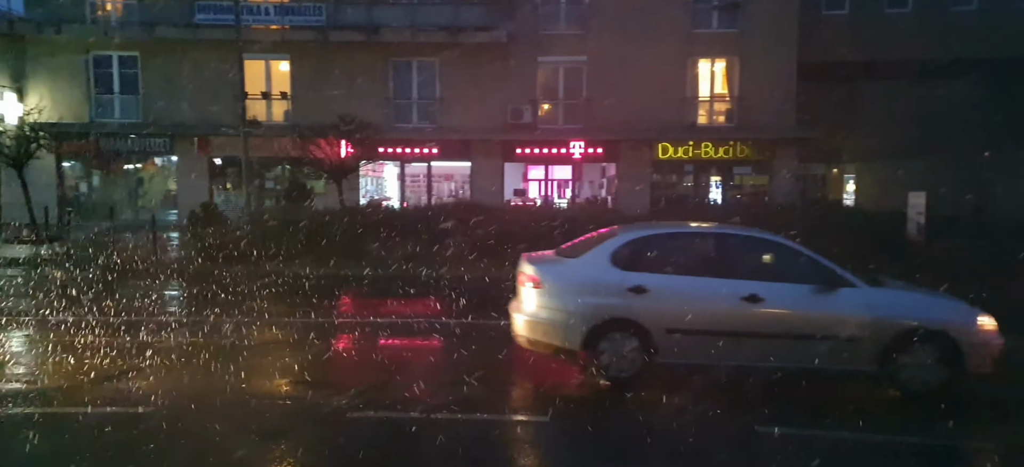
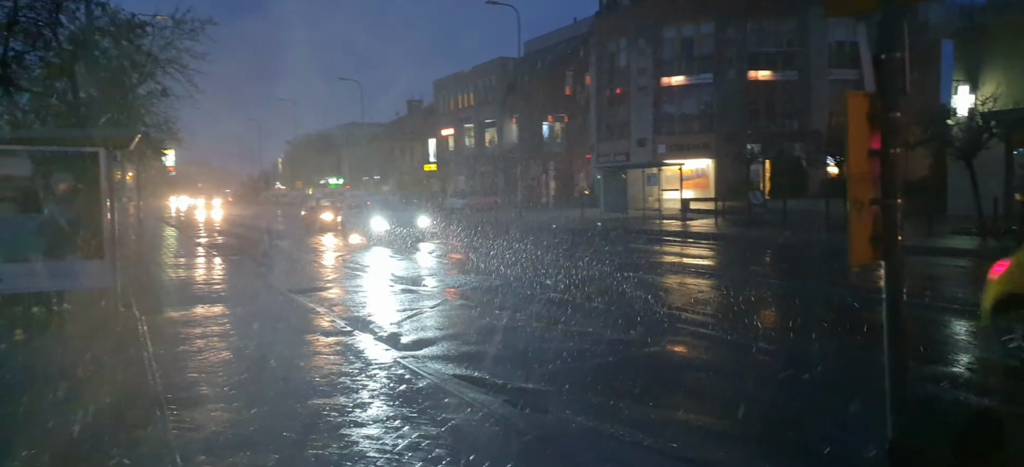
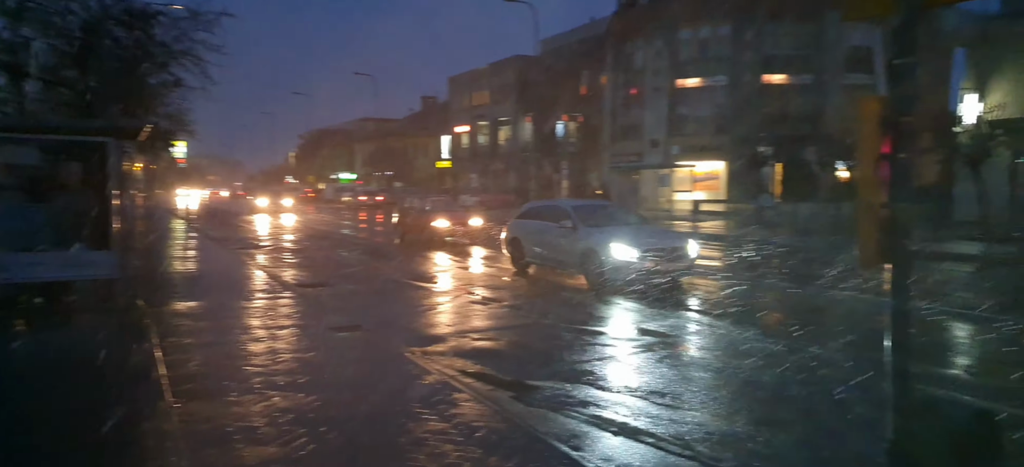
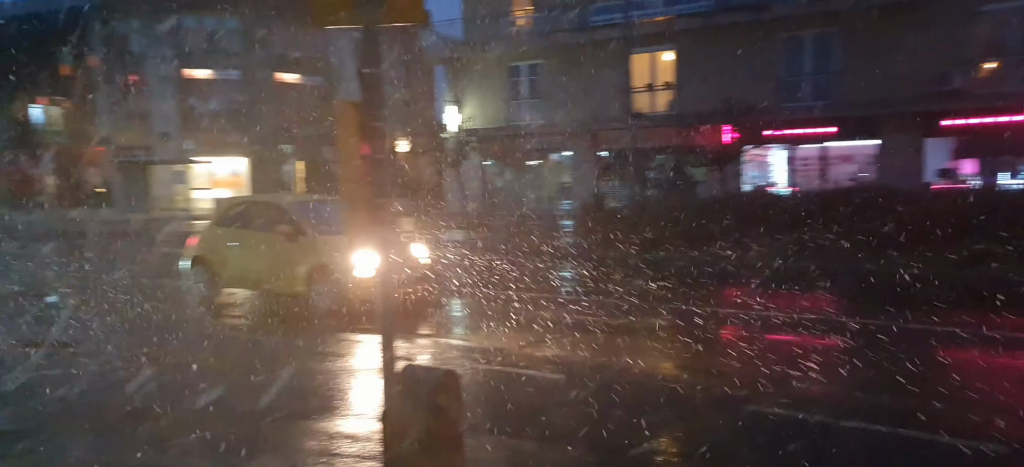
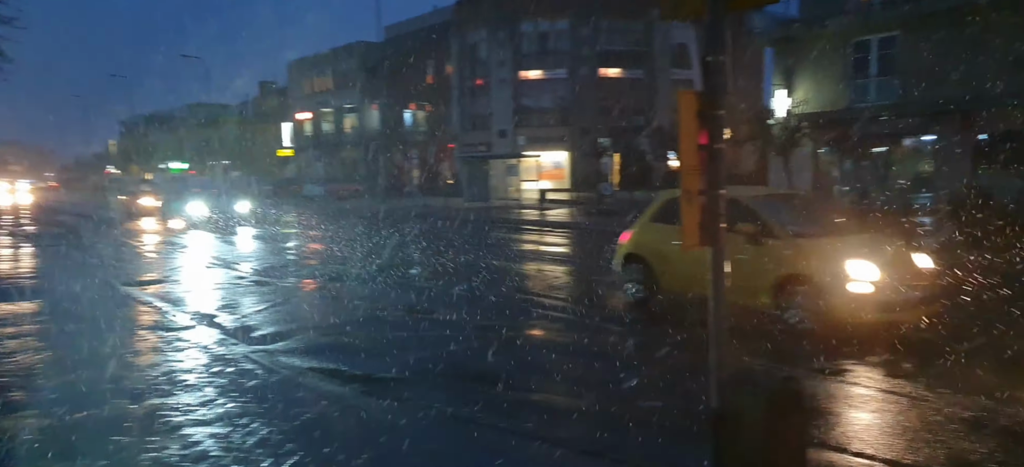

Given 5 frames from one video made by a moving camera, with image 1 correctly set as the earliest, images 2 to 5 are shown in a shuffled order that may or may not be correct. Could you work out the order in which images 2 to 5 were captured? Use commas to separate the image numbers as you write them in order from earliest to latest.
4, 5, 2, 3
